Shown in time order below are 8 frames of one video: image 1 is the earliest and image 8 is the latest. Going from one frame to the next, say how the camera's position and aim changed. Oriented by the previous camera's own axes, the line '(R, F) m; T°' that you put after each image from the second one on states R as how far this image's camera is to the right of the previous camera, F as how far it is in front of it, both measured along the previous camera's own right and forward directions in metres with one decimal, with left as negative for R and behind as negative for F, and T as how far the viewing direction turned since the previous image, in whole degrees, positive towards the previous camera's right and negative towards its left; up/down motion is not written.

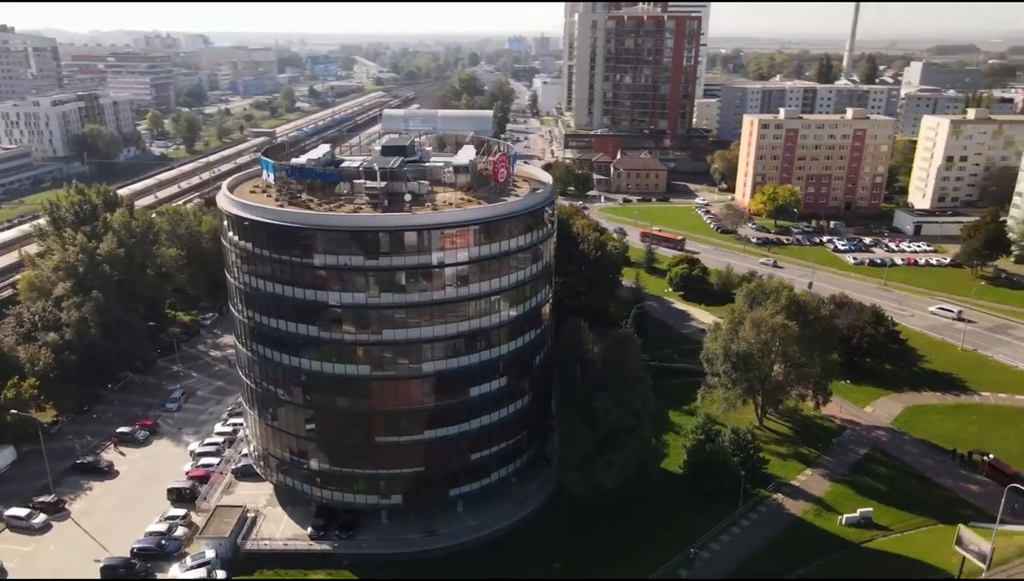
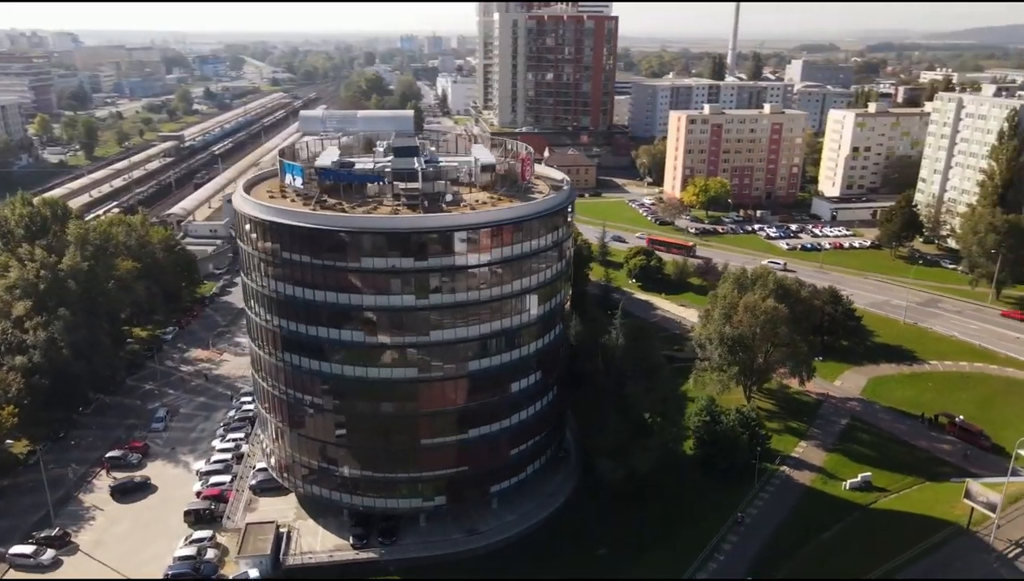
(-6.5, 0.0) m; +8°
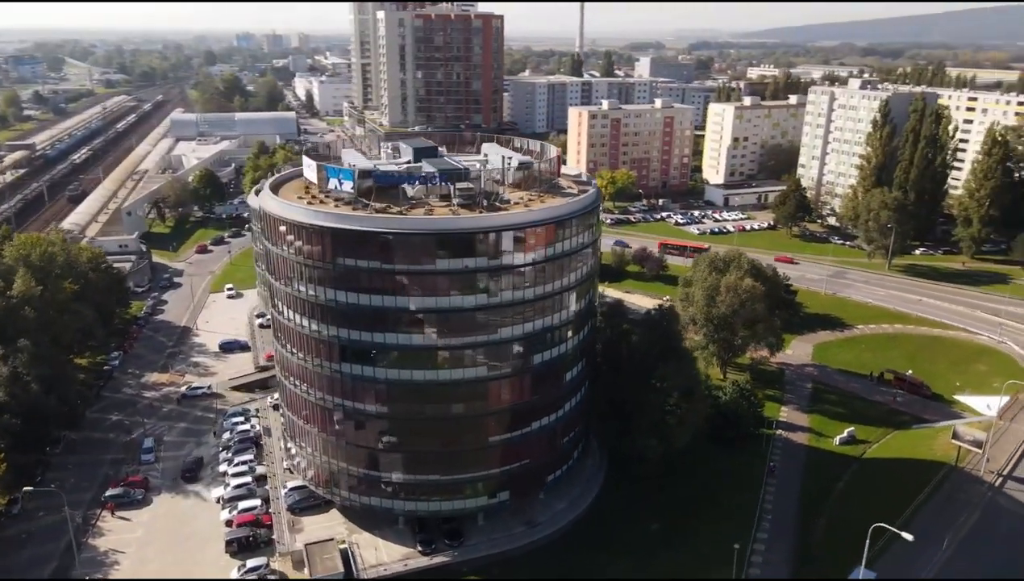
(-9.3, +0.3) m; +11°
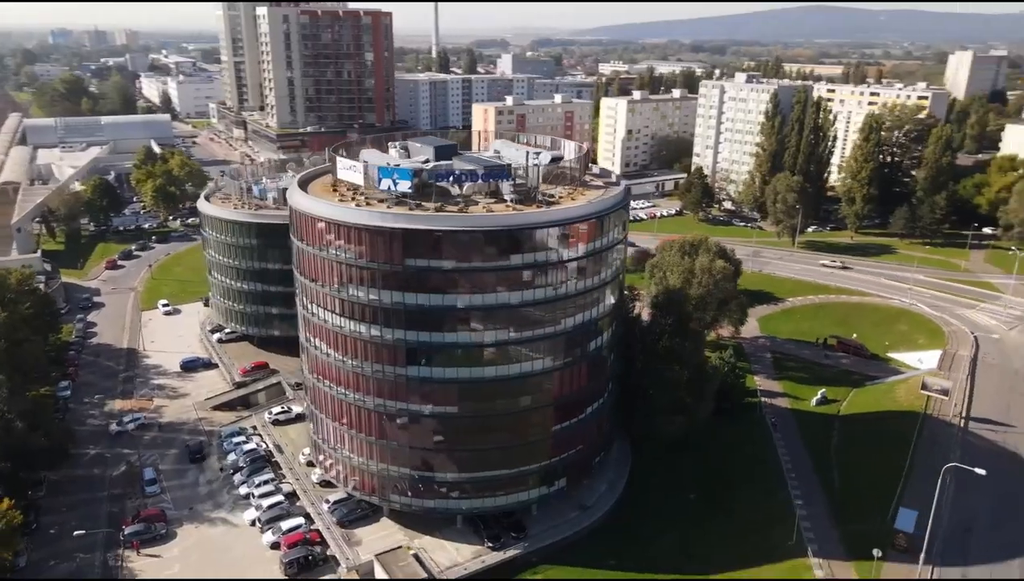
(-9.1, +0.3) m; +11°
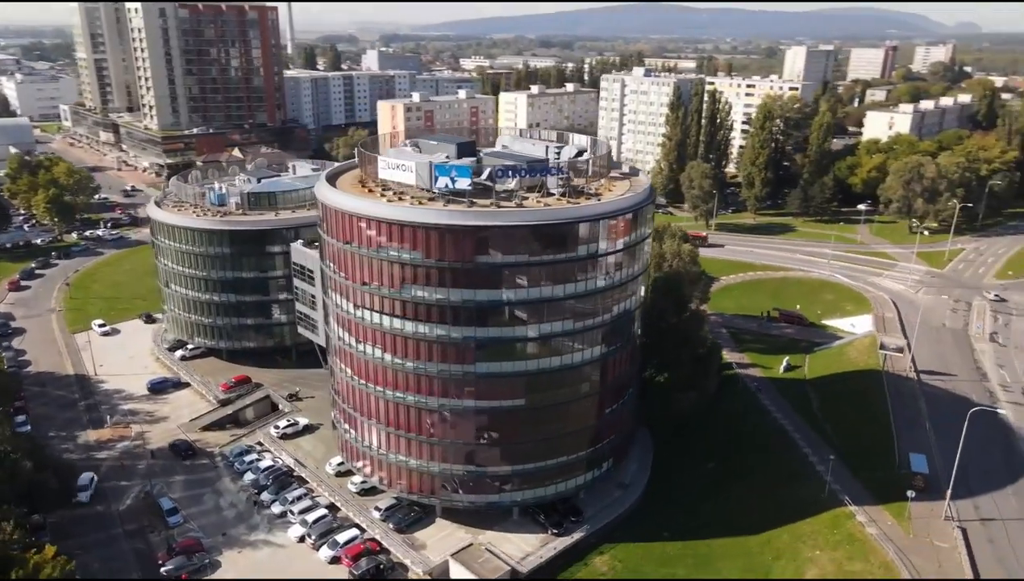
(-8.8, +0.2) m; +11°
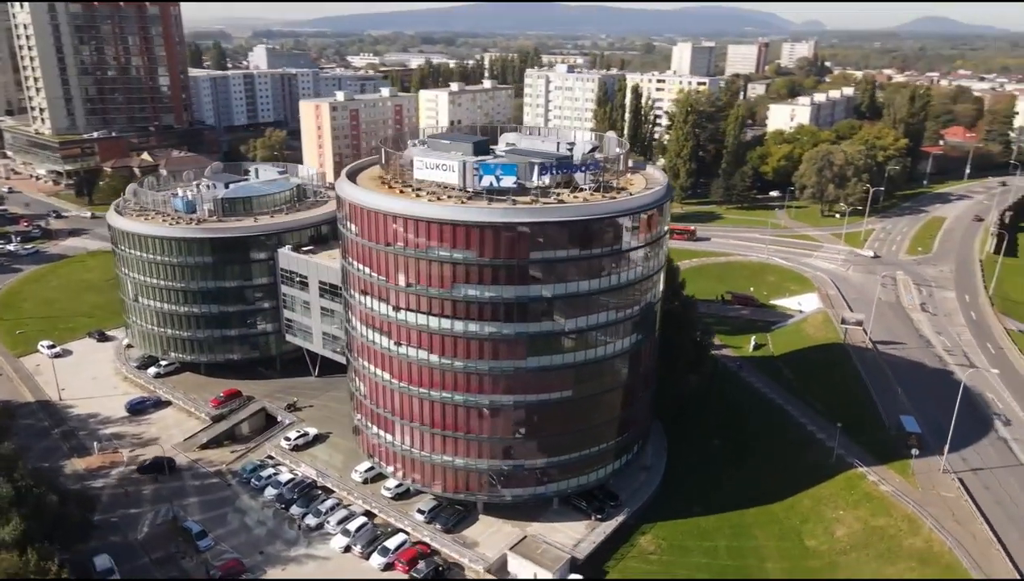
(-6.9, 0.0) m; +8°
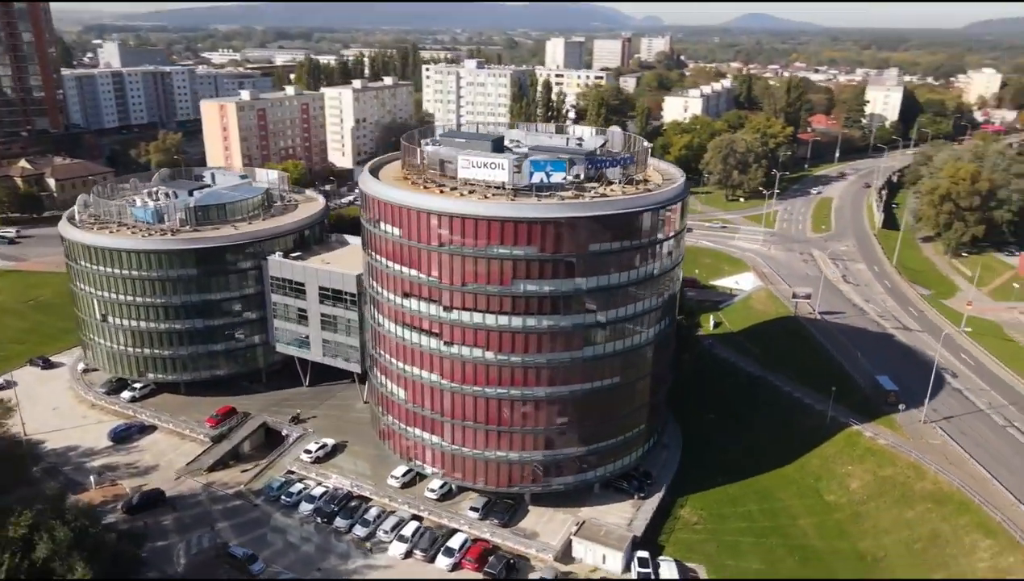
(-8.2, +0.1) m; +10°
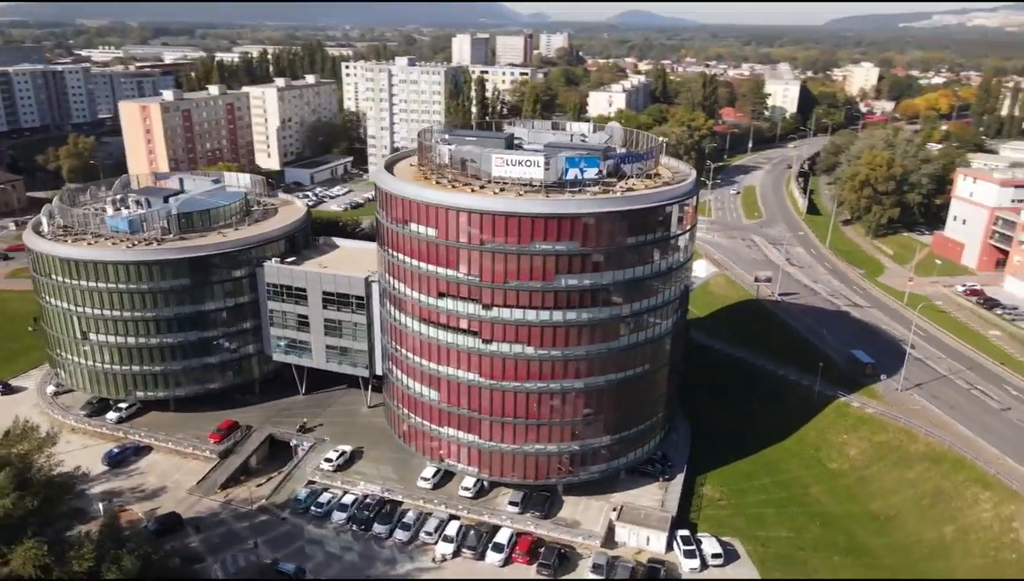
(-6.2, 0.0) m; +8°
